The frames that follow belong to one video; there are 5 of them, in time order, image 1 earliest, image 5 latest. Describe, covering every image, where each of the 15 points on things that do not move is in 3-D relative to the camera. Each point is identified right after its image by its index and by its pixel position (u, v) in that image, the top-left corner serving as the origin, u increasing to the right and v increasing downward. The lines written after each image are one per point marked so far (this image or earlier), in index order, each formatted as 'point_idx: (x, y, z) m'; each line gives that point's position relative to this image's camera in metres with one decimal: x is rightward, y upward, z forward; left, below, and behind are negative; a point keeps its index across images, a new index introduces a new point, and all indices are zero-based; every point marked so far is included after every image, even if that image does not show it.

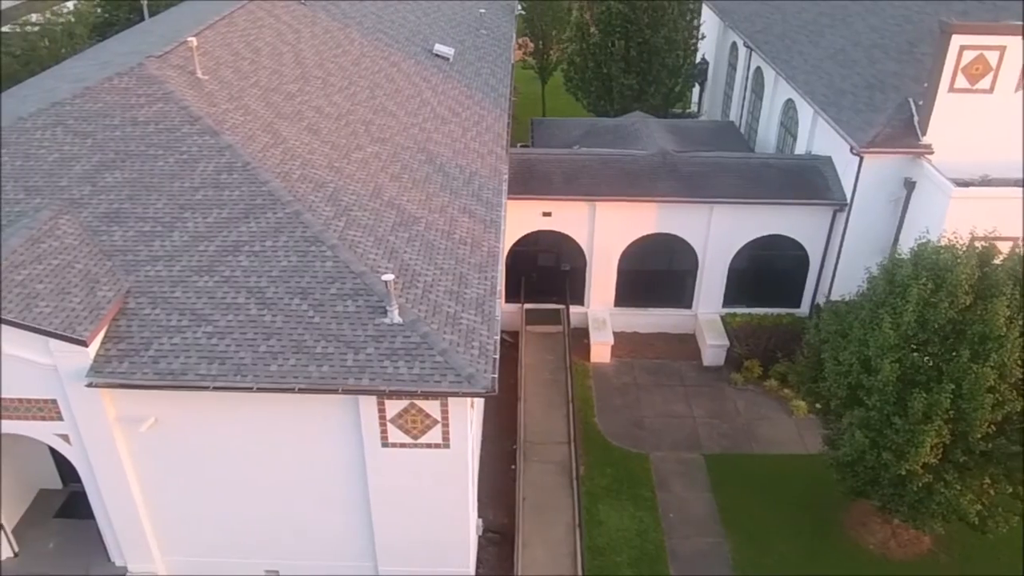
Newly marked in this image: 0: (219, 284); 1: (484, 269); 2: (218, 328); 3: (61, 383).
0: (-5.1, +0.1, +14.9) m
1: (-0.5, +0.4, +16.6) m
2: (-4.9, -0.7, +14.2) m
3: (-7.4, -1.6, +14.1) m
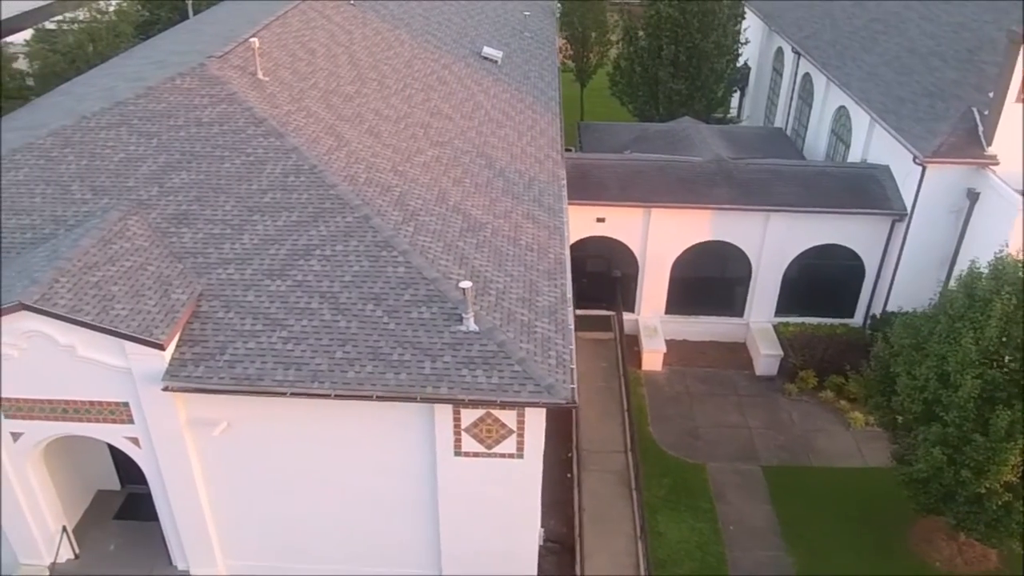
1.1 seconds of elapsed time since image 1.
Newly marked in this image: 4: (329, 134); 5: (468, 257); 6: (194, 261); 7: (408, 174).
0: (-3.8, 0.0, +14.7) m
1: (+0.8, +0.2, +16.4) m
2: (-3.6, -0.7, +14.1) m
3: (-6.2, -1.6, +14.0) m
4: (-3.9, +3.3, +18.4) m
5: (-0.8, +0.6, +15.9) m
6: (-5.7, +0.5, +15.2) m
7: (-2.2, +2.4, +18.1) m
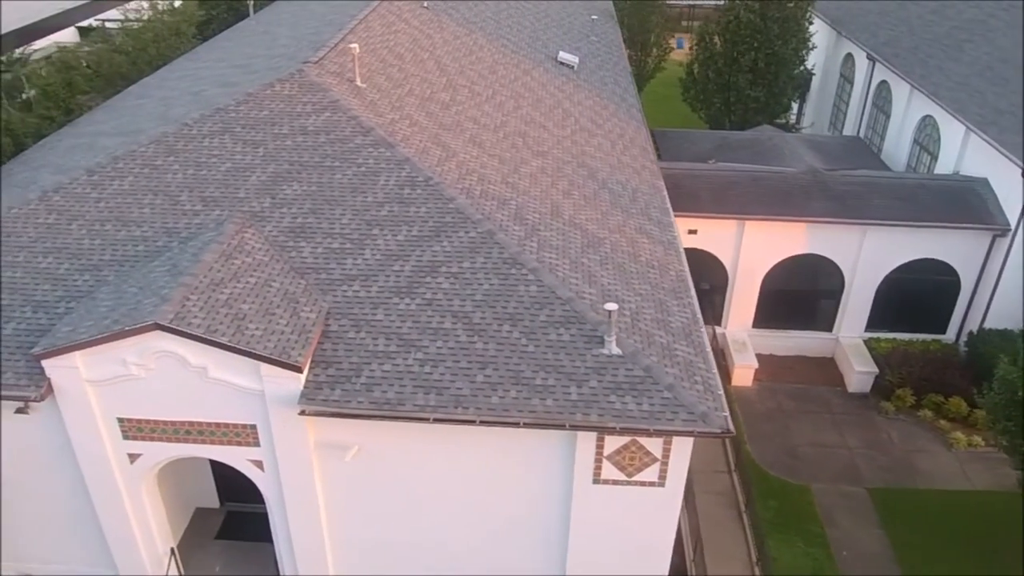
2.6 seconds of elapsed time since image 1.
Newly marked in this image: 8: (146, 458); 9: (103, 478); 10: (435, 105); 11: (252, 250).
0: (-1.5, -0.3, +14.2) m
1: (+3.1, -0.1, +15.9) m
2: (-1.3, -1.1, +13.6) m
3: (-3.9, -1.9, +13.5) m
4: (-1.6, +3.0, +17.8) m
5: (+1.5, +0.2, +15.3) m
6: (-3.3, +0.2, +14.7) m
7: (+0.2, +2.1, +17.5) m
8: (-6.1, -2.9, +14.3) m
9: (-6.9, -3.2, +14.5) m
10: (-1.8, +4.2, +19.8) m
11: (-4.5, +0.7, +14.9) m
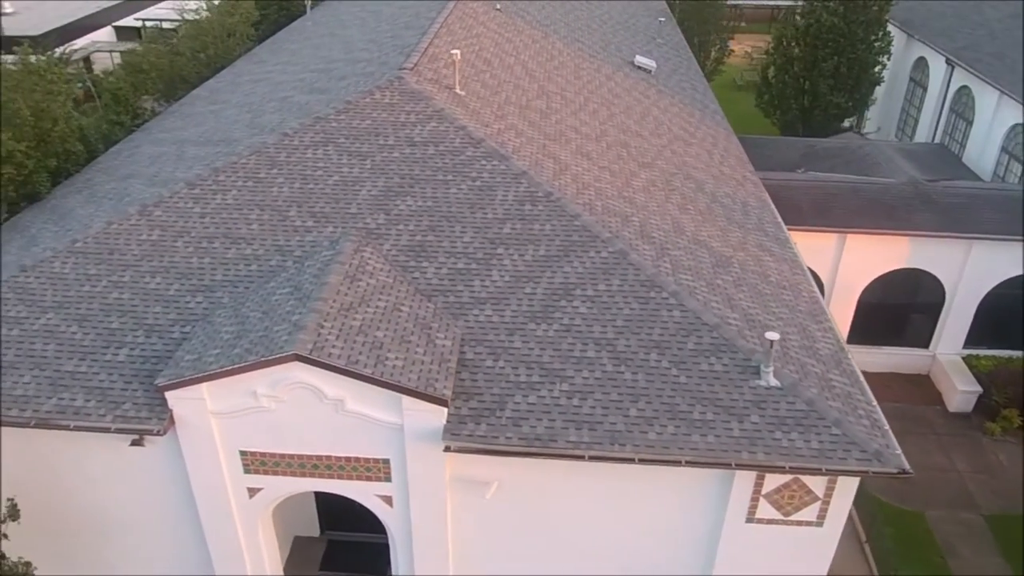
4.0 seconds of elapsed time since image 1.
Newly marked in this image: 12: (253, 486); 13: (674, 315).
0: (+0.8, -0.7, +13.4) m
1: (+5.4, -0.5, +15.0) m
2: (+1.0, -1.5, +12.7) m
3: (-1.6, -2.3, +12.6) m
4: (+0.7, +2.6, +17.0) m
5: (+3.8, -0.2, +14.5) m
6: (-1.1, -0.2, +13.8) m
7: (+2.4, +1.7, +16.7) m
8: (-3.9, -3.2, +13.5) m
9: (-4.7, -3.6, +13.6) m
10: (+0.5, +3.9, +18.9) m
11: (-2.3, +0.3, +14.0) m
12: (-4.1, -3.1, +13.4) m
13: (+2.6, -0.4, +13.6) m
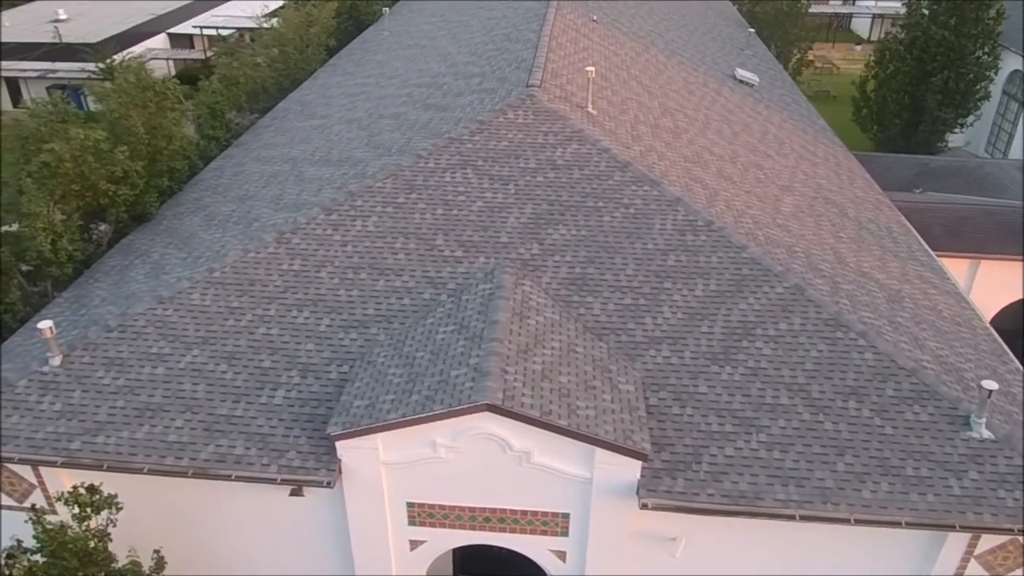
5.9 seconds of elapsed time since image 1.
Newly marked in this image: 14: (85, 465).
0: (+3.4, -1.3, +12.4) m
1: (+8.0, -1.2, +14.1) m
2: (+3.6, -2.1, +11.8) m
3: (+1.0, -2.9, +11.7) m
4: (+3.4, +2.0, +16.0) m
5: (+6.5, -0.8, +13.5) m
6: (+1.6, -0.8, +12.9) m
7: (+5.1, +1.1, +15.7) m
8: (-1.2, -3.8, +12.6) m
9: (-2.0, -4.2, +12.7) m
10: (+3.2, +3.3, +18.0) m
11: (+0.4, -0.3, +13.1) m
12: (-1.4, -3.7, +12.5) m
13: (+5.3, -1.0, +12.6) m
14: (-5.9, -2.5, +11.8) m
